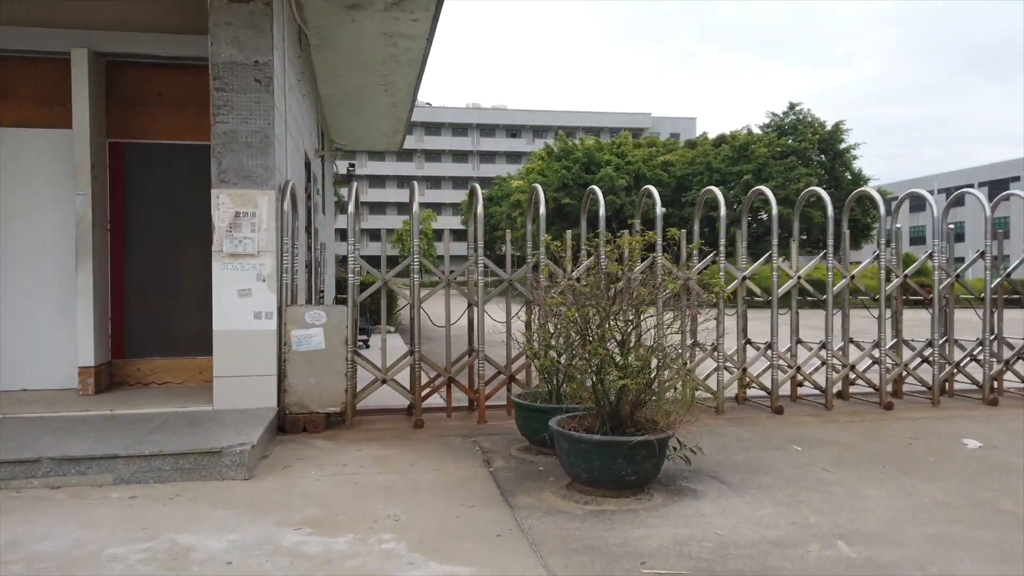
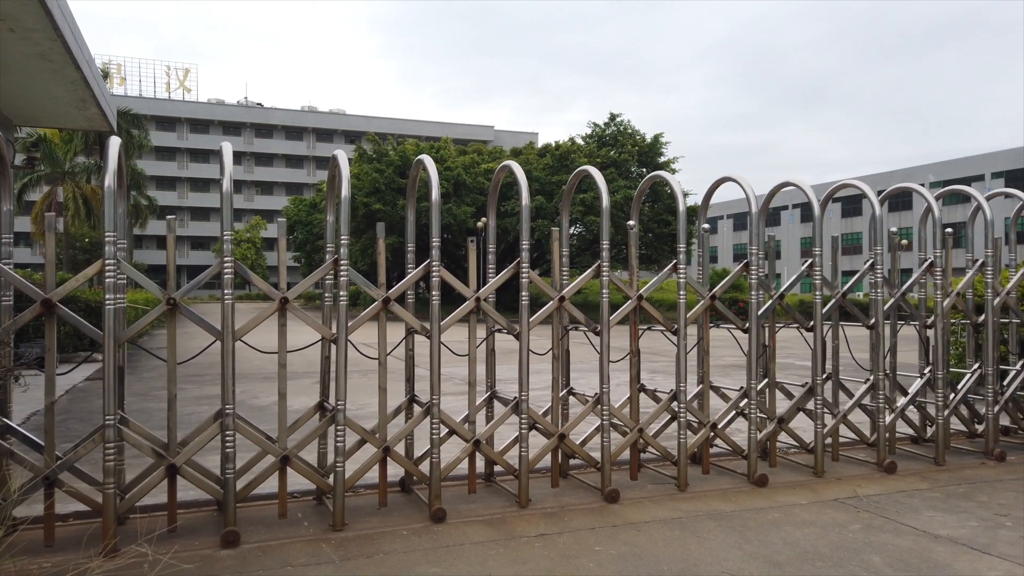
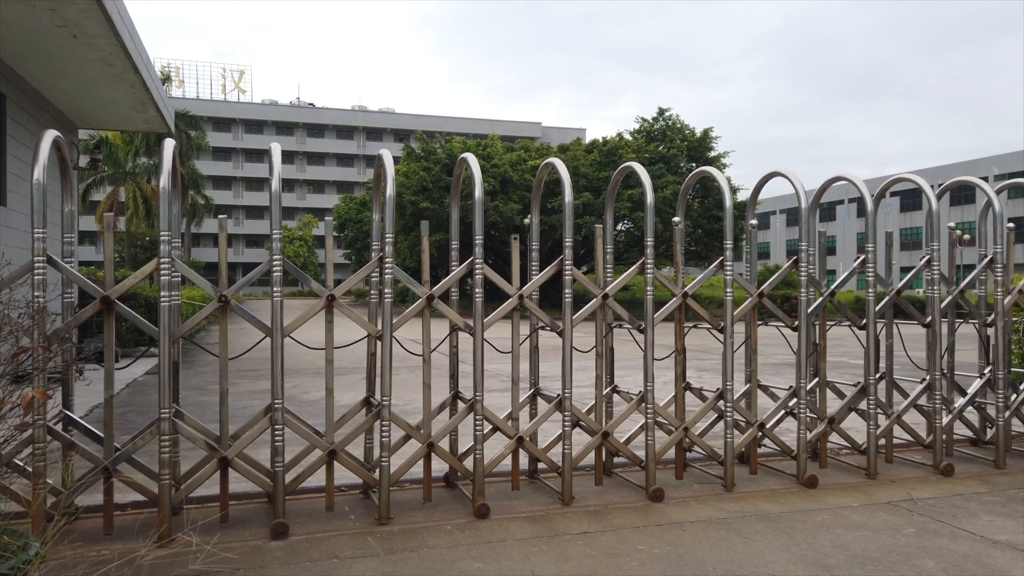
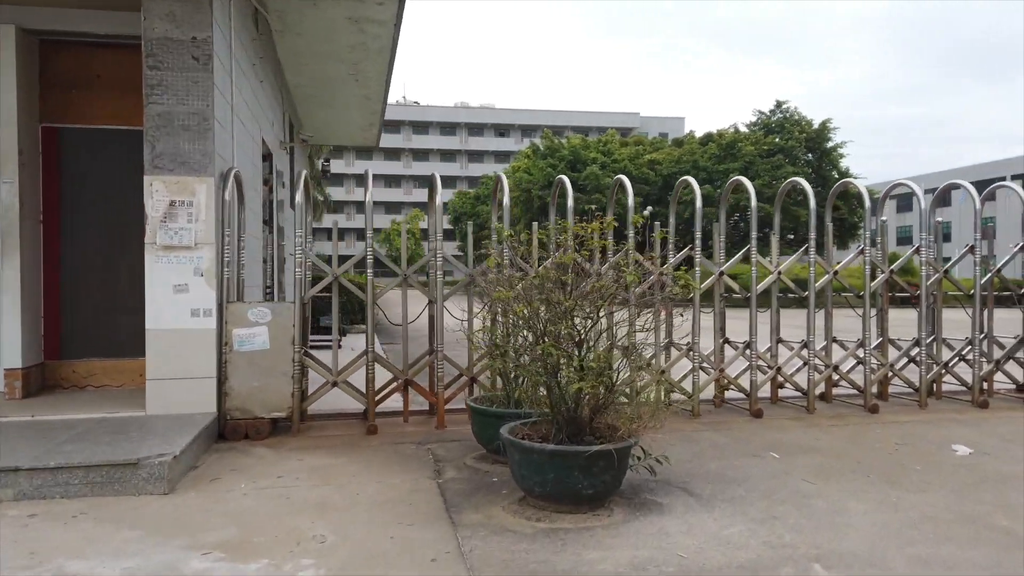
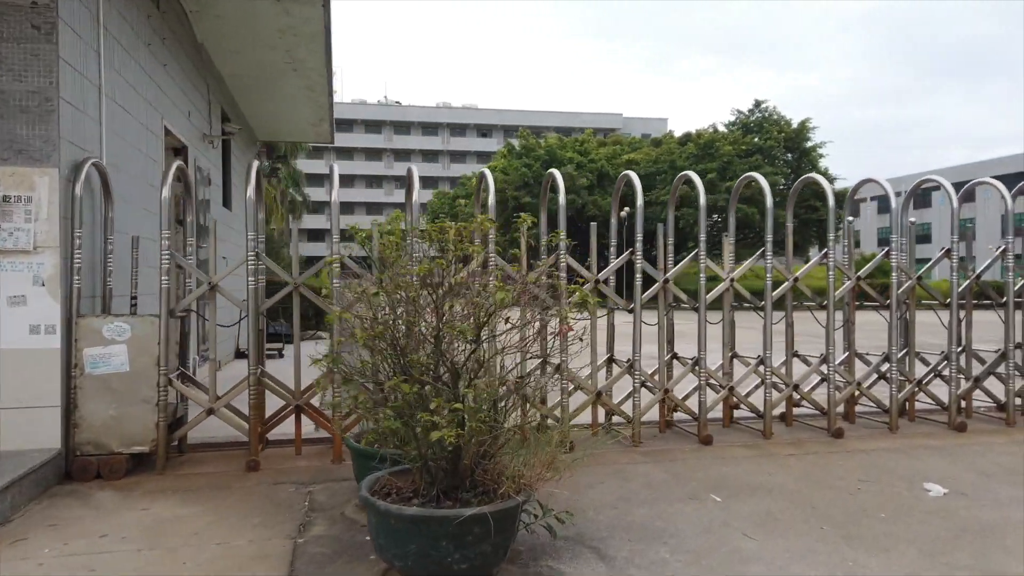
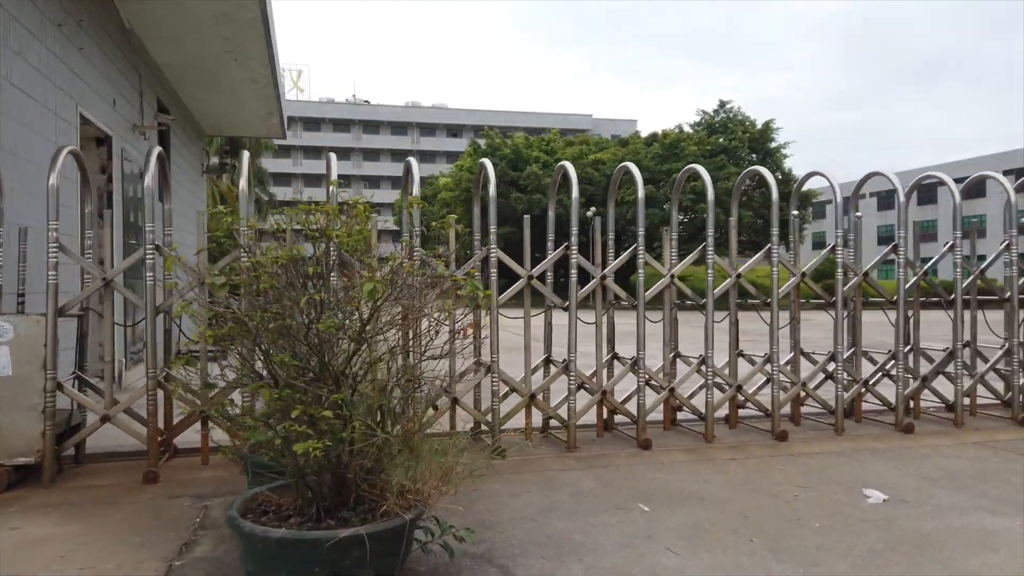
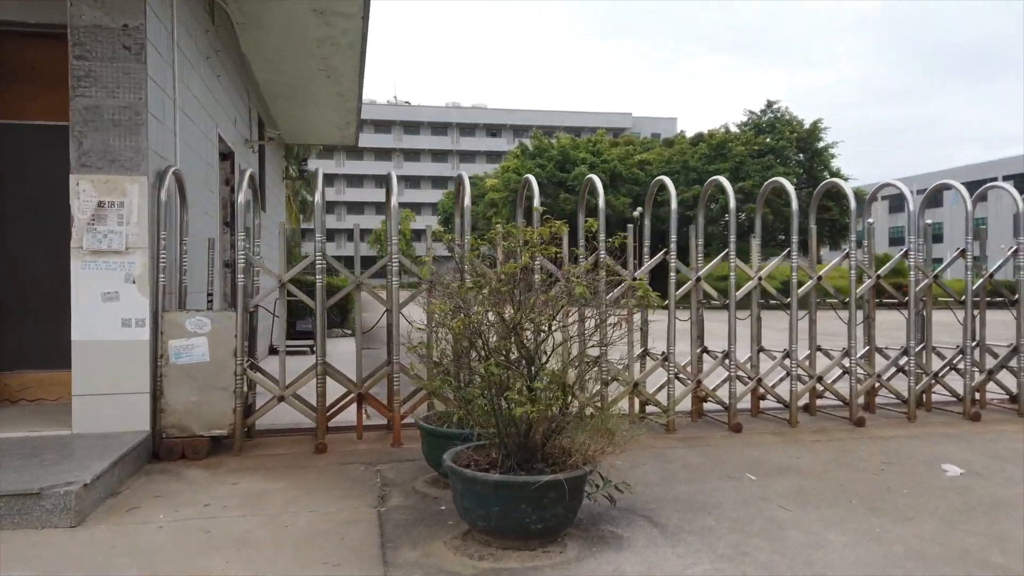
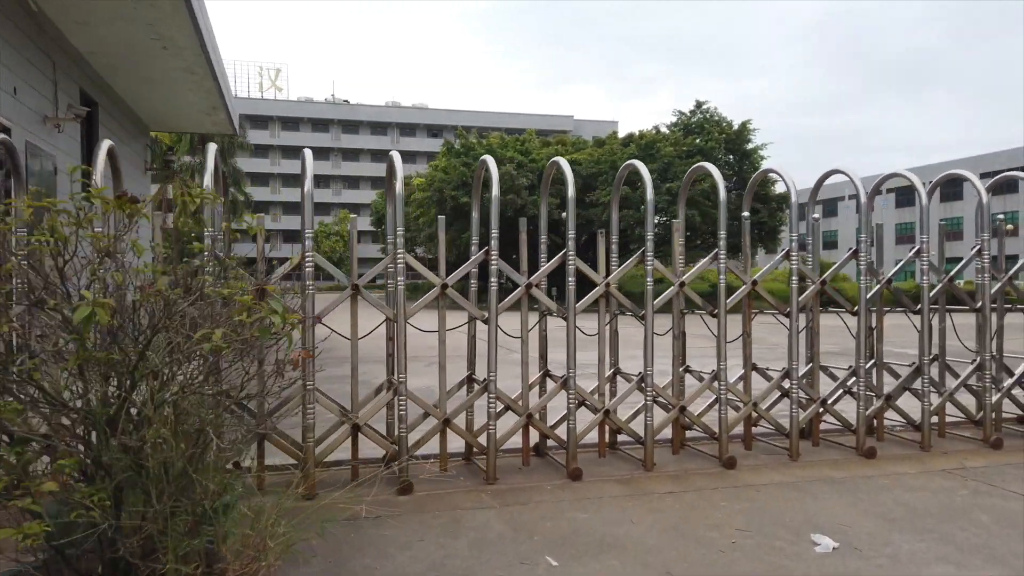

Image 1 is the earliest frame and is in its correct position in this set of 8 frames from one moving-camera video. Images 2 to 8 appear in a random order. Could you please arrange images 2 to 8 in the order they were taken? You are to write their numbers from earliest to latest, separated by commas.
4, 7, 5, 6, 8, 3, 2
